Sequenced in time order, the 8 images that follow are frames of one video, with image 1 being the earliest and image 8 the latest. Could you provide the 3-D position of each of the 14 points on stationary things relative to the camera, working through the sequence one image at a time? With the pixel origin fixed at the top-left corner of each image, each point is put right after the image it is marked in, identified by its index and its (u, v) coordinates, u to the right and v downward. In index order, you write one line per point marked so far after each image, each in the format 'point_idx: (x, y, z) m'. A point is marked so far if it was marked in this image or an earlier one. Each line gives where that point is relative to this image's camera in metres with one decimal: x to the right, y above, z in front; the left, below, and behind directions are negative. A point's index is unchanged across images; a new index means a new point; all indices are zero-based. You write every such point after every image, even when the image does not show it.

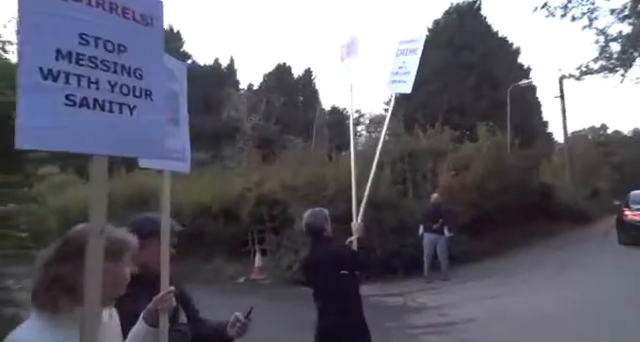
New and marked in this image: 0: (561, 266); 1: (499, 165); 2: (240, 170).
0: (+8.5, -3.3, +15.8) m
1: (+7.5, +0.4, +18.4) m
2: (-3.2, +0.1, +17.9) m
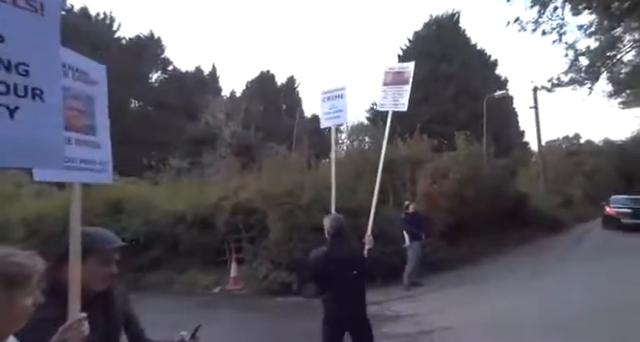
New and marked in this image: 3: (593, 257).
0: (+7.8, -3.7, +16.2) m
1: (+6.7, 0.0, +18.8) m
2: (-3.9, -0.2, +17.7) m
3: (+11.6, -3.5, +18.9) m
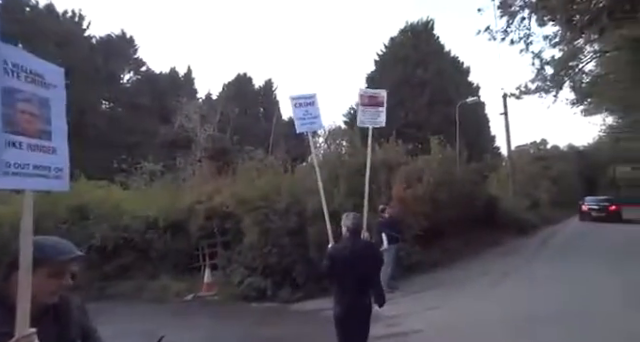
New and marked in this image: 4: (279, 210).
0: (+6.9, -3.8, +16.7) m
1: (+5.6, -0.2, +19.3) m
2: (-4.9, -0.4, +17.4) m
3: (+10.5, -3.8, +19.7) m
4: (-1.3, -1.3, +14.8) m
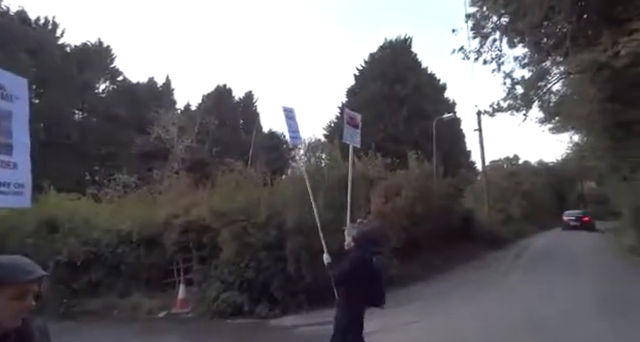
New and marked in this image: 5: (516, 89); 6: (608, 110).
0: (+6.0, -4.4, +17.0) m
1: (+4.6, -0.9, +19.6) m
2: (-5.8, -0.9, +17.1) m
3: (+9.4, -4.5, +20.2) m
4: (-2.0, -1.7, +14.6) m
5: (+8.7, +3.6, +19.8) m
6: (+11.9, +2.4, +18.2) m
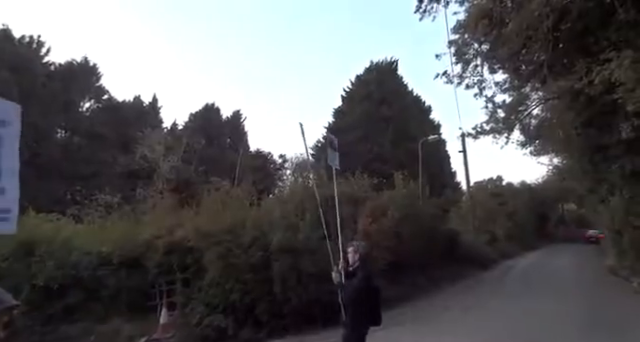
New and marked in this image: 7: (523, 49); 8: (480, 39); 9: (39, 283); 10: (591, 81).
0: (+5.5, -5.2, +17.0) m
1: (+4.0, -1.9, +19.8) m
2: (-6.3, -1.6, +16.7) m
3: (+8.7, -5.6, +20.3) m
4: (-2.4, -2.3, +14.4) m
5: (+8.0, +2.6, +20.4) m
6: (+11.3, +1.5, +18.9) m
7: (+7.0, +4.2, +15.4) m
8: (+5.9, +4.7, +16.2) m
9: (-9.3, -3.7, +14.9) m
10: (+9.0, +3.0, +15.0) m
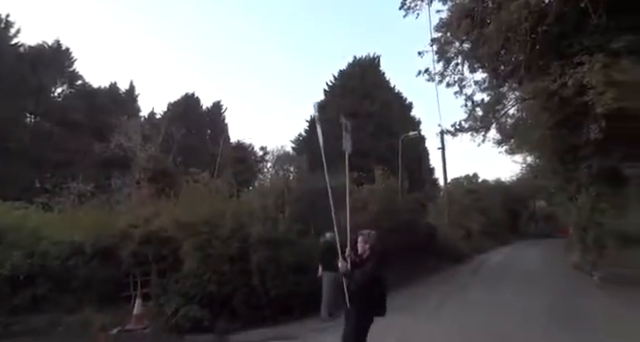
0: (+4.6, -5.1, +17.4) m
1: (+3.0, -1.7, +20.0) m
2: (-7.1, -1.2, +16.3) m
3: (+7.6, -5.4, +21.0) m
4: (-3.1, -2.1, +14.2) m
5: (+7.1, +2.8, +20.8) m
6: (+10.4, +1.5, +19.5) m
7: (+6.4, +4.2, +15.7) m
8: (+5.2, +4.8, +16.4) m
9: (-10.0, -3.2, +14.3) m
10: (+8.5, +3.1, +15.5) m
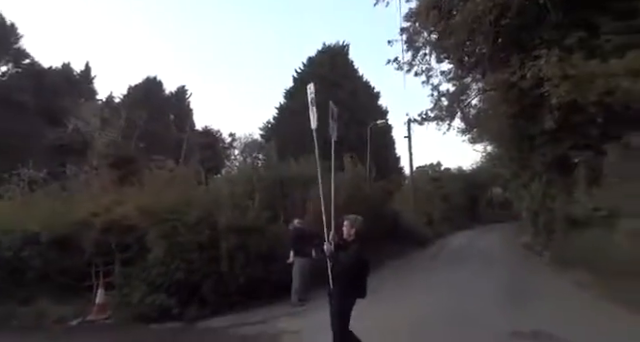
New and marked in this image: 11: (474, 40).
0: (+3.2, -4.6, +18.0) m
1: (+1.4, -1.0, +20.3) m
2: (-8.2, -0.7, +15.6) m
3: (+5.9, -4.8, +21.8) m
4: (-4.1, -1.7, +13.9) m
5: (+5.5, +3.4, +21.3) m
6: (+8.9, +2.1, +20.4) m
7: (+5.3, +4.7, +16.1) m
8: (+4.1, +5.3, +16.7) m
9: (-11.0, -2.8, +13.4) m
10: (+7.4, +3.5, +16.1) m
11: (+5.5, +4.6, +16.0) m
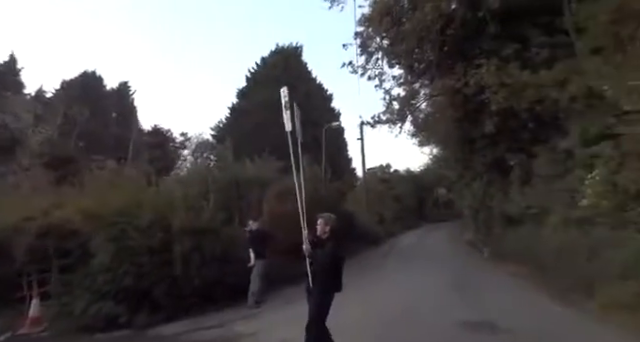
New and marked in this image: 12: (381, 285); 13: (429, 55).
0: (+1.3, -4.6, +18.3) m
1: (-0.9, -1.1, +20.3) m
2: (-9.7, -0.7, +14.2) m
3: (+3.3, -4.8, +22.4) m
4: (-5.4, -1.7, +13.2) m
5: (+3.0, +3.3, +21.9) m
6: (+6.5, +2.0, +21.5) m
7: (+3.6, +4.6, +16.7) m
8: (+2.3, +5.2, +17.1) m
9: (-12.2, -2.8, +11.7) m
10: (+5.6, +3.4, +17.0) m
11: (+3.8, +4.6, +16.7) m
12: (+2.1, -4.6, +16.9) m
13: (+4.1, +4.4, +17.0) m
